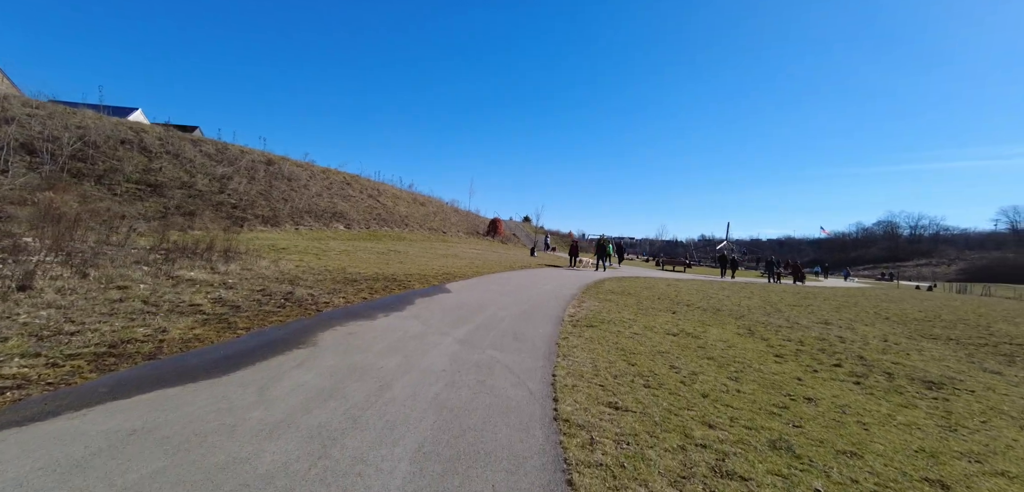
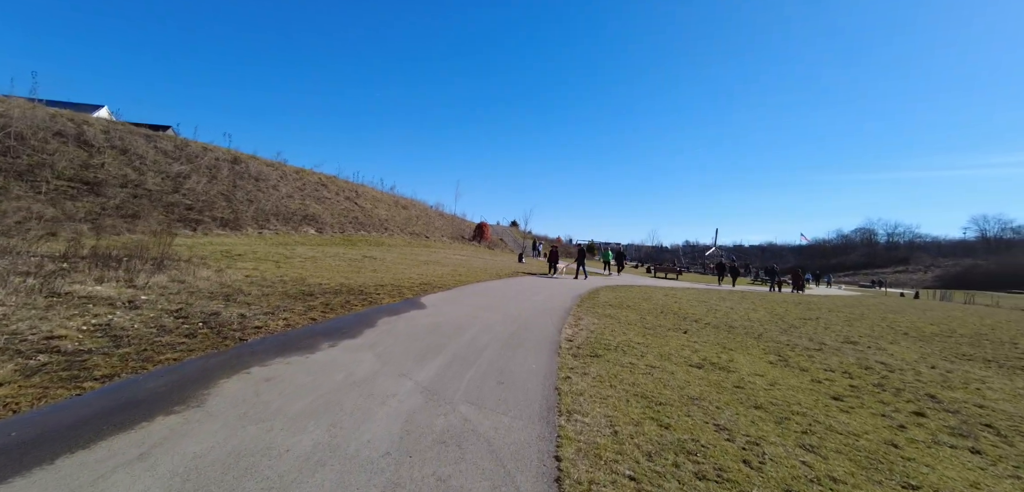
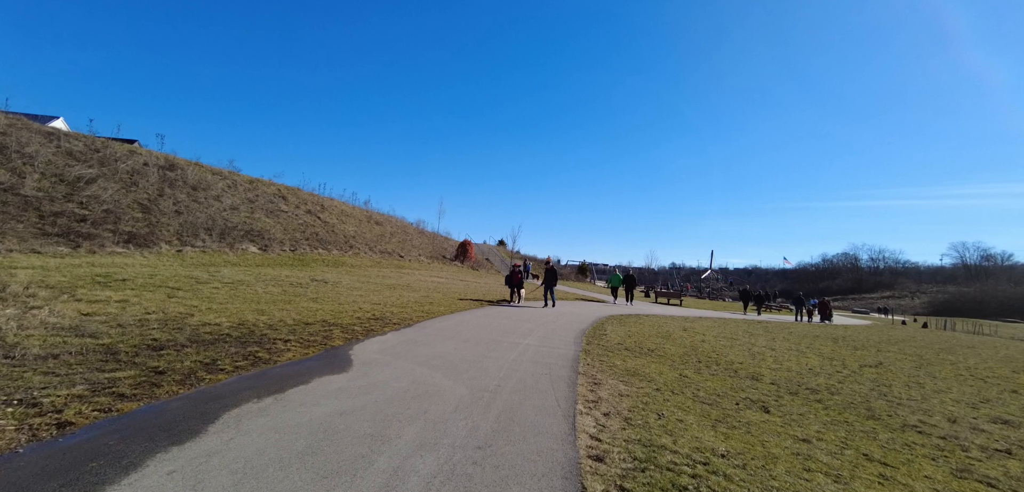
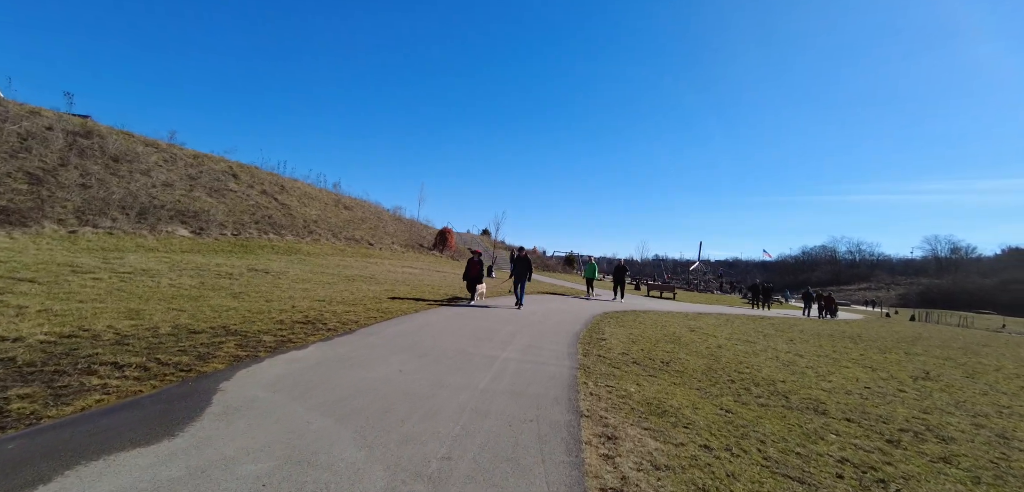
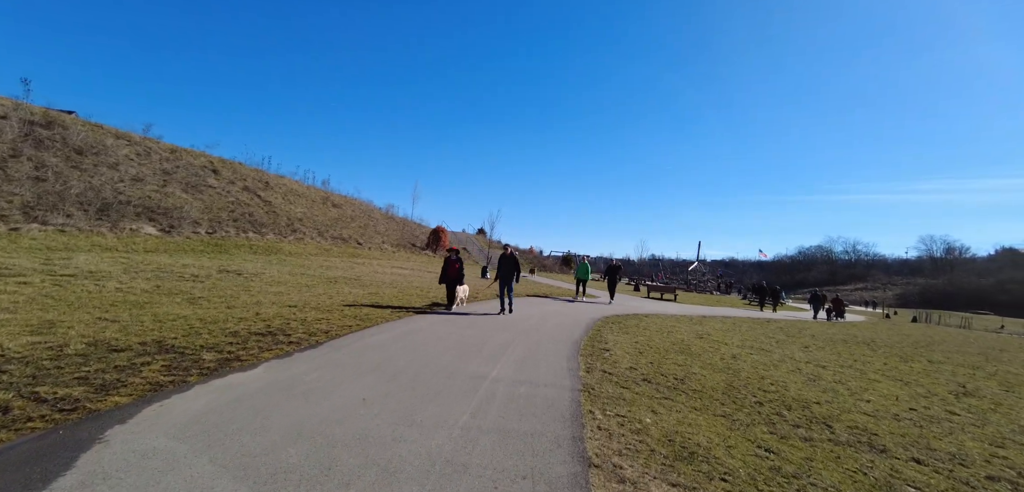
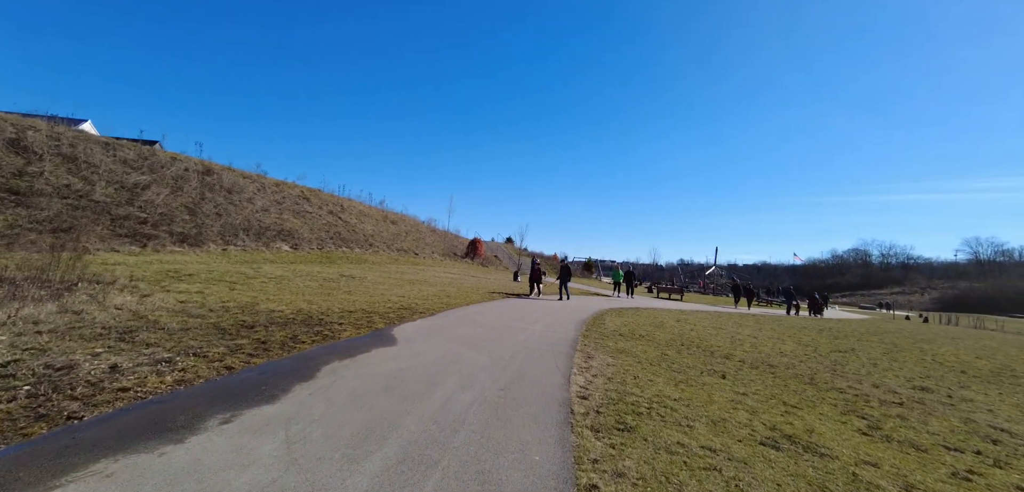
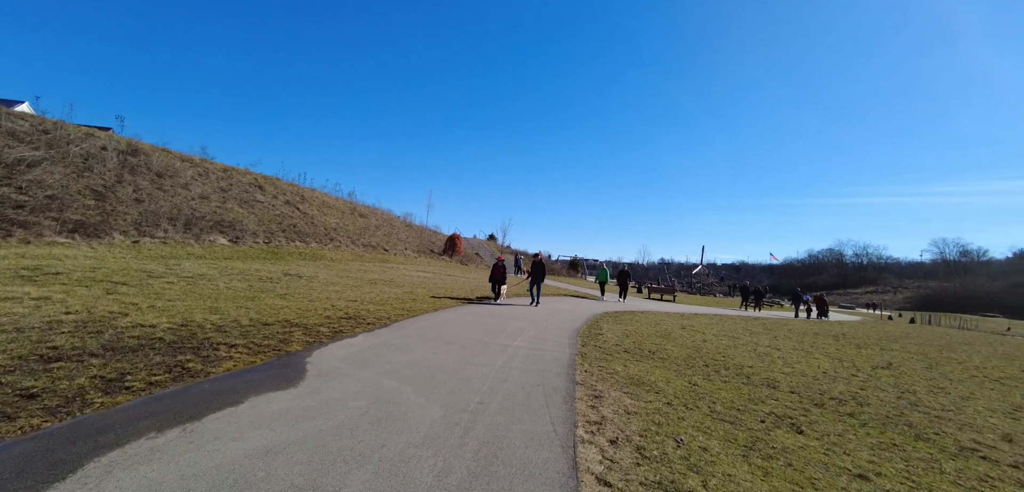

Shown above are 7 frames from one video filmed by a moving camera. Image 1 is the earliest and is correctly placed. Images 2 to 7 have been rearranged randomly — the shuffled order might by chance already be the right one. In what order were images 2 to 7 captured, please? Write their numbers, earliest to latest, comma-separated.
2, 6, 3, 7, 4, 5
